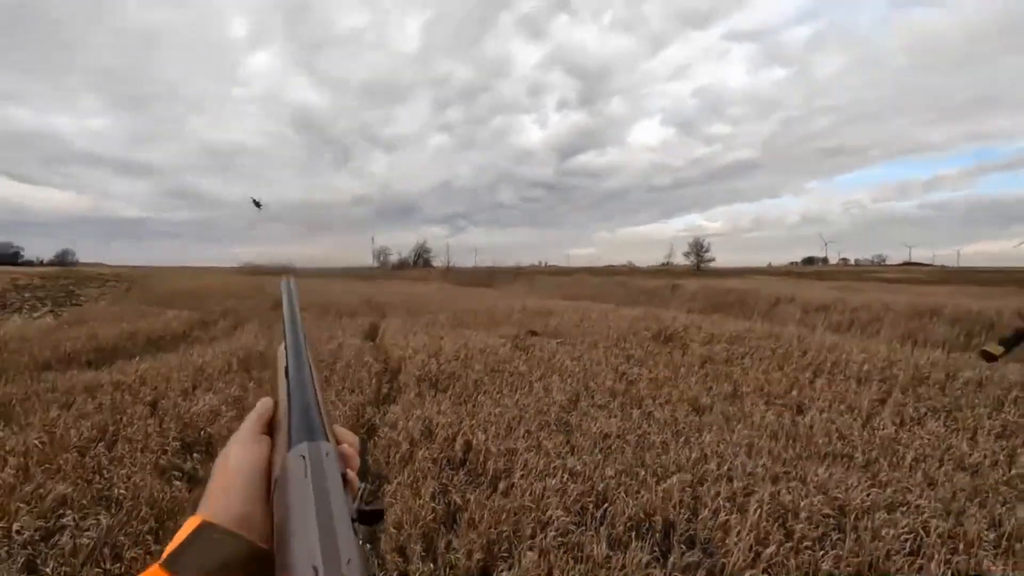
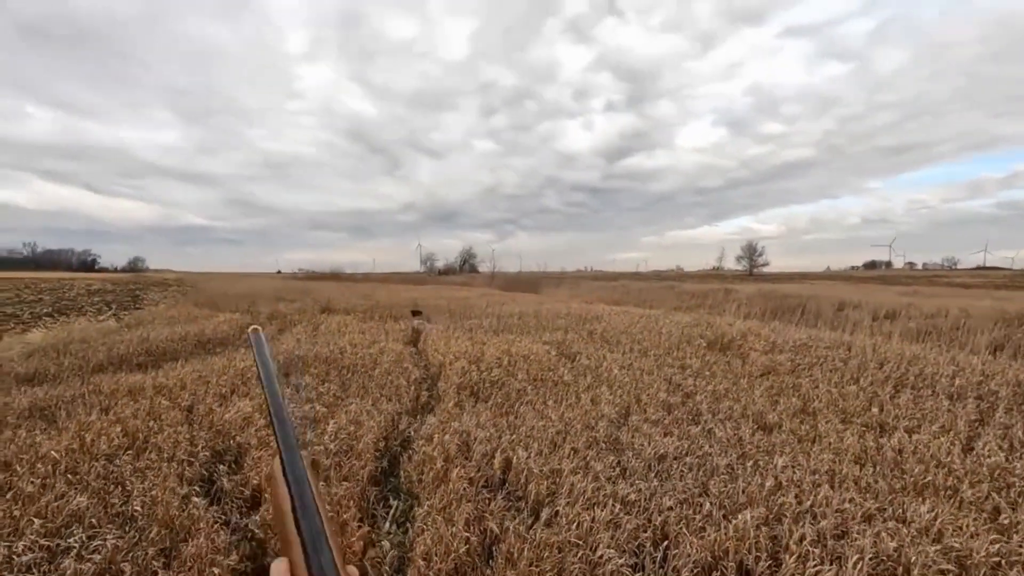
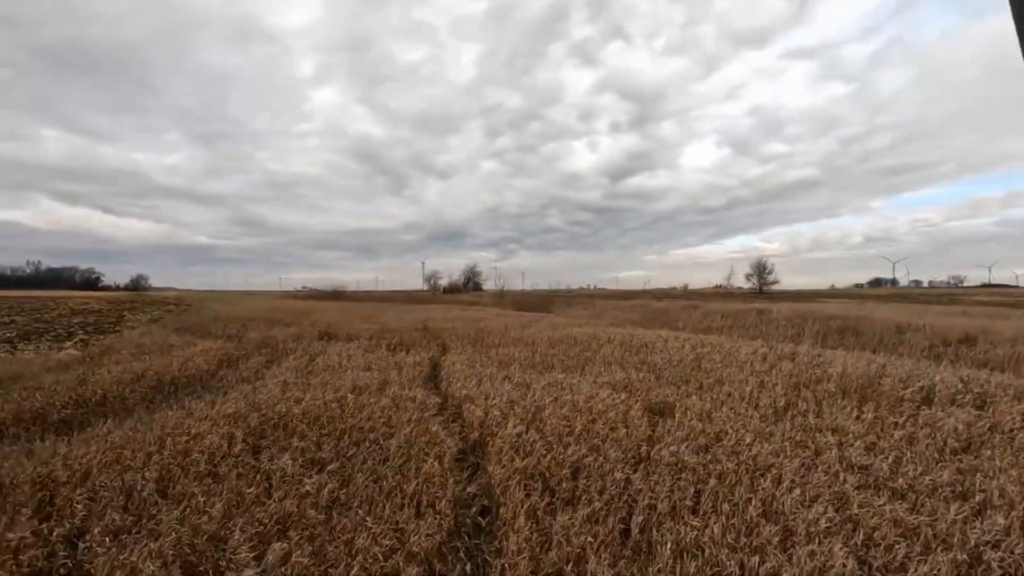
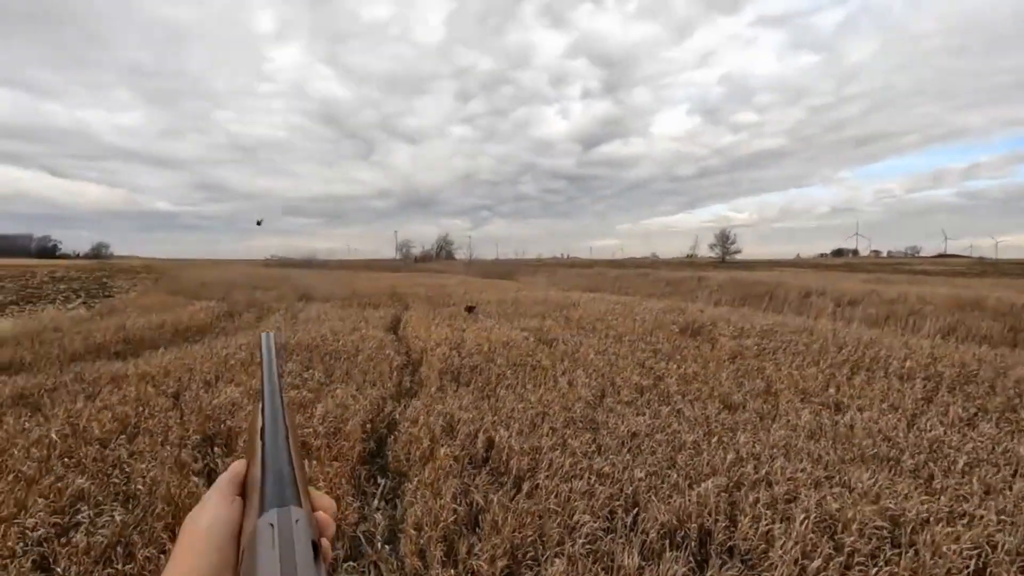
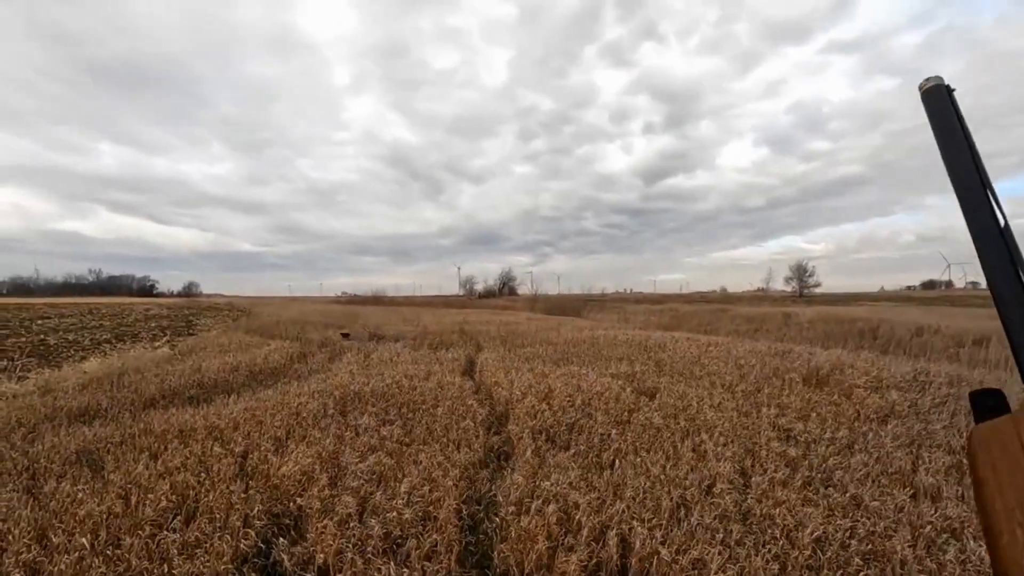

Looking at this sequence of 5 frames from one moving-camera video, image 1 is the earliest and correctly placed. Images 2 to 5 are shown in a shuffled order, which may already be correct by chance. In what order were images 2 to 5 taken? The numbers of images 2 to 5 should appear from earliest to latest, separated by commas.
4, 2, 5, 3
